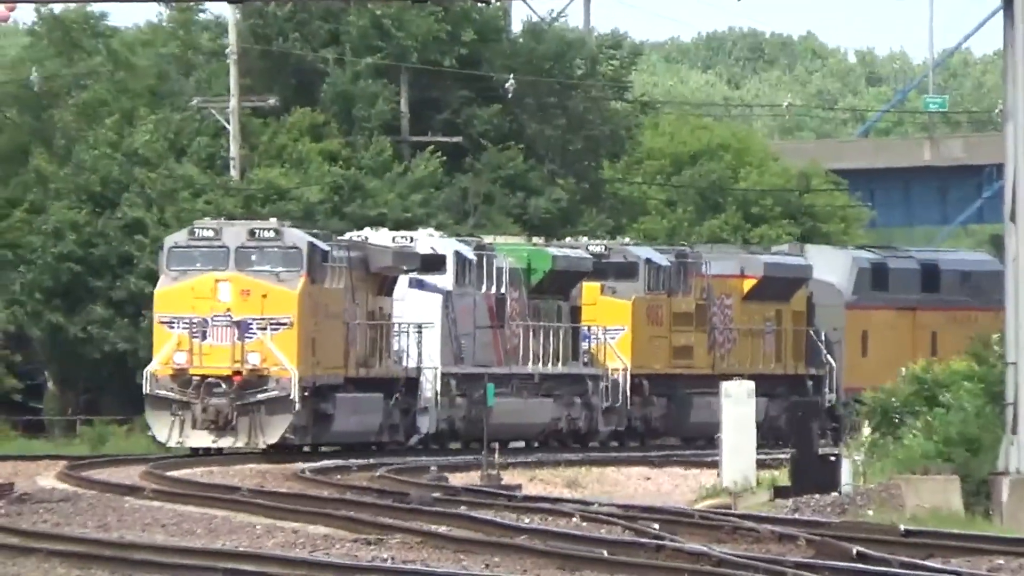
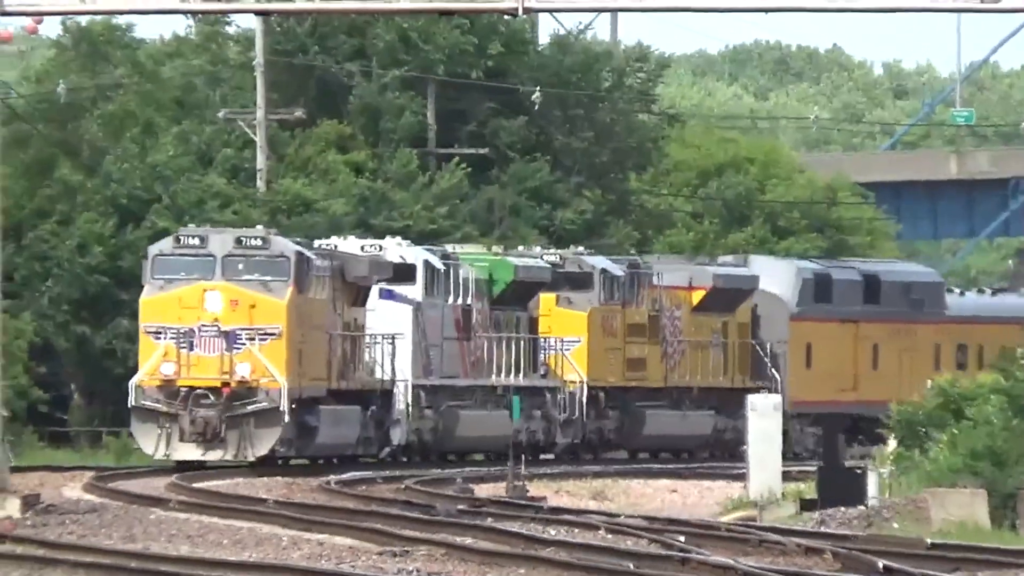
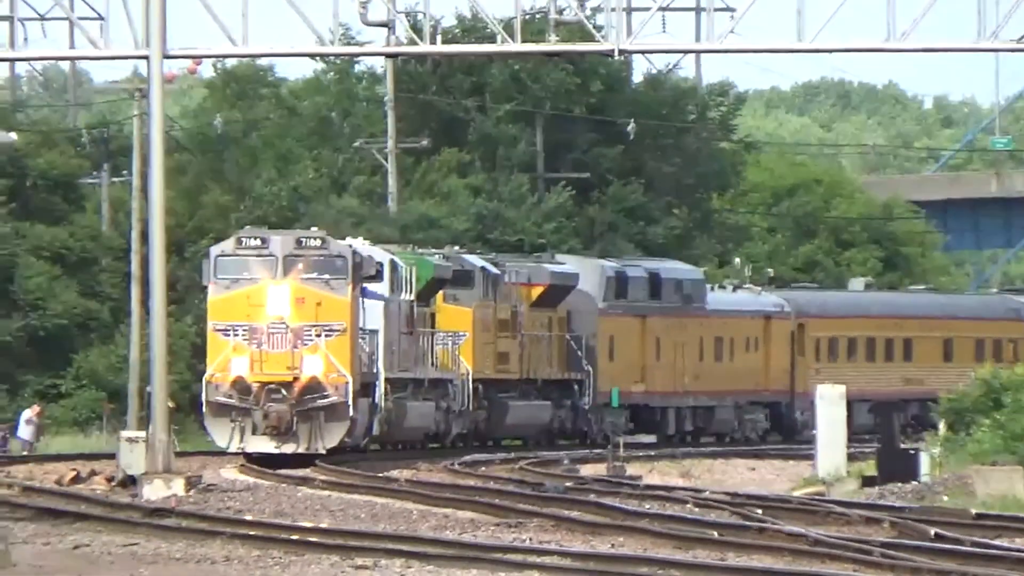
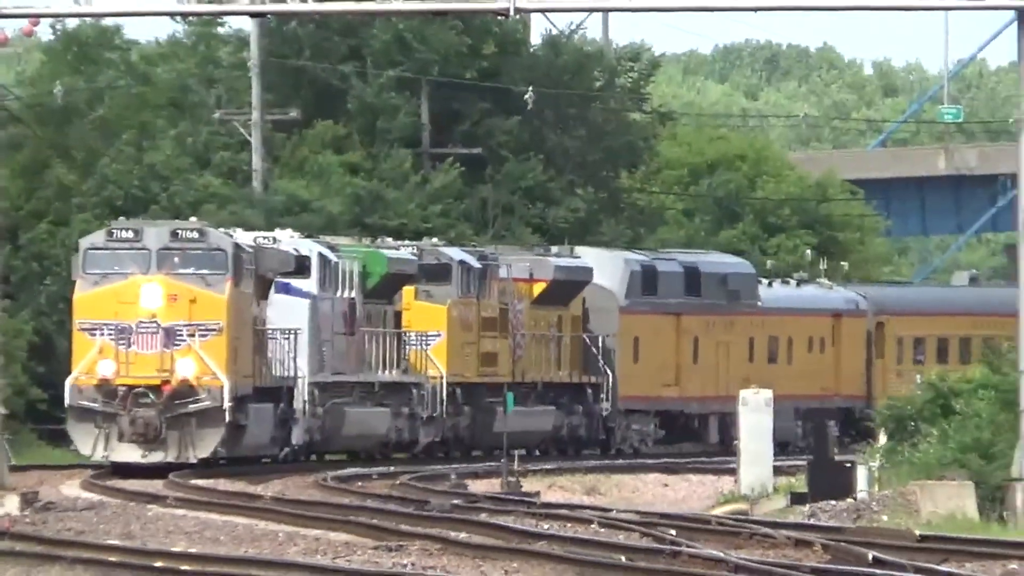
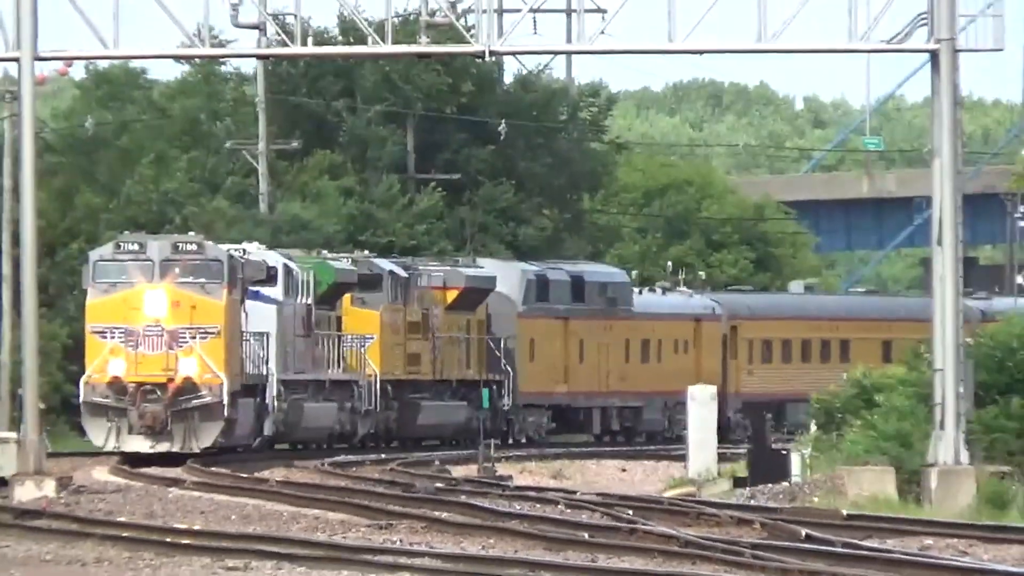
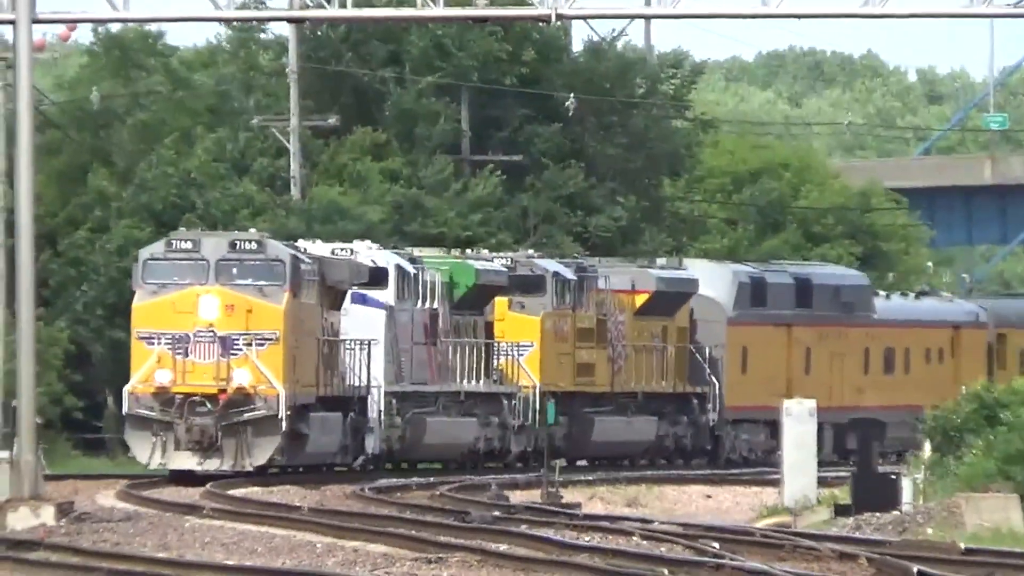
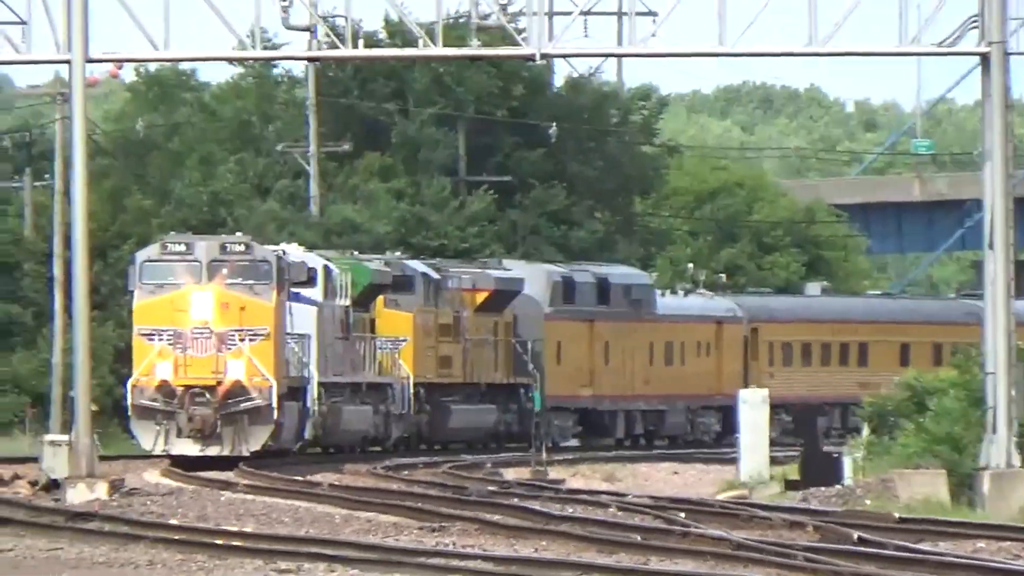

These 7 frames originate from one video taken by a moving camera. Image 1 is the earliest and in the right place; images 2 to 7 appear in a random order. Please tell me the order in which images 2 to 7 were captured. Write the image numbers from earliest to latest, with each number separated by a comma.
2, 6, 4, 5, 7, 3
